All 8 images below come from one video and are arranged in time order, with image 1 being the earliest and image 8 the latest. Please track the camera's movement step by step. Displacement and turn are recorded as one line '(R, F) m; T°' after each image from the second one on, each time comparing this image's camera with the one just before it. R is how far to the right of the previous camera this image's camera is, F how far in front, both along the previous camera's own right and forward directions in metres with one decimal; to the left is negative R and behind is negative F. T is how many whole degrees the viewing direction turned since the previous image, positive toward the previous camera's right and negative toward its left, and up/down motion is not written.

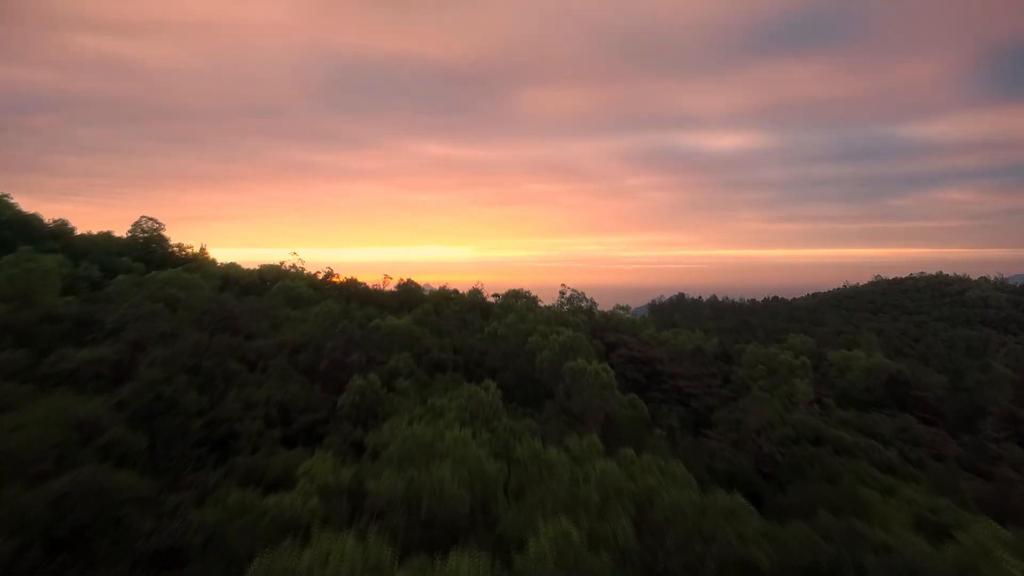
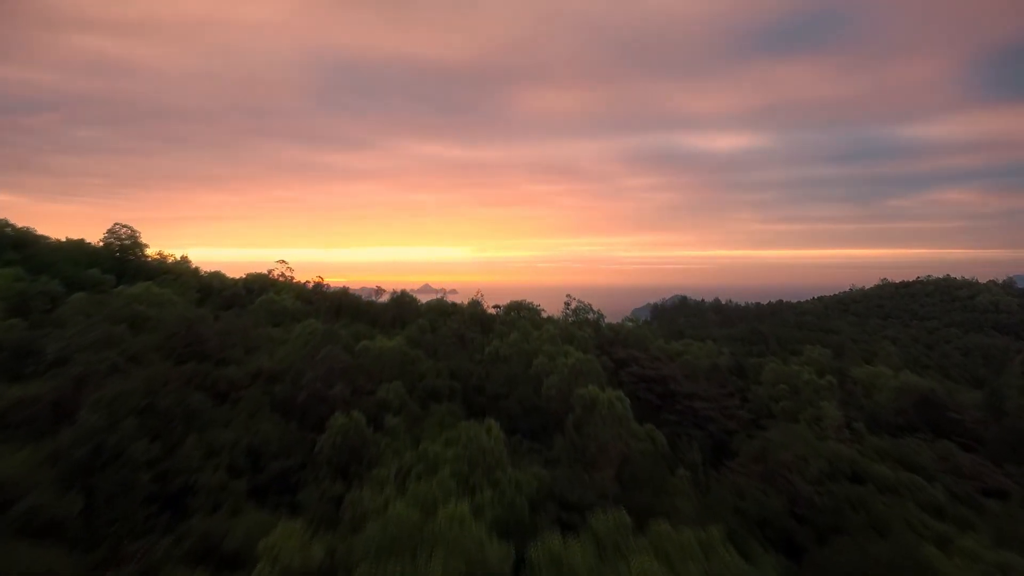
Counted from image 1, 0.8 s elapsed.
(0.0, +0.9) m; 0°
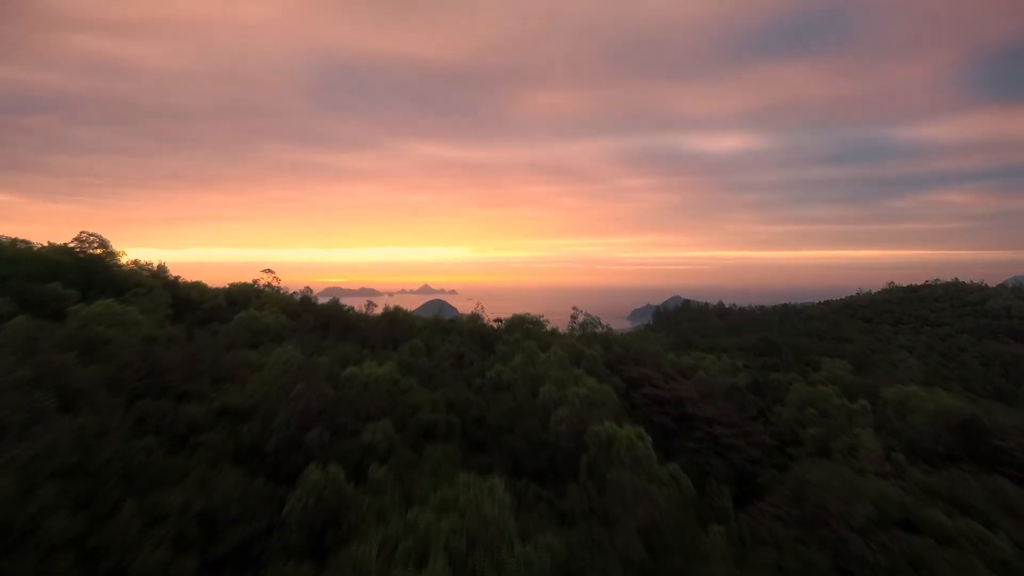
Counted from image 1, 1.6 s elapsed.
(-0.1, +1.0) m; 0°
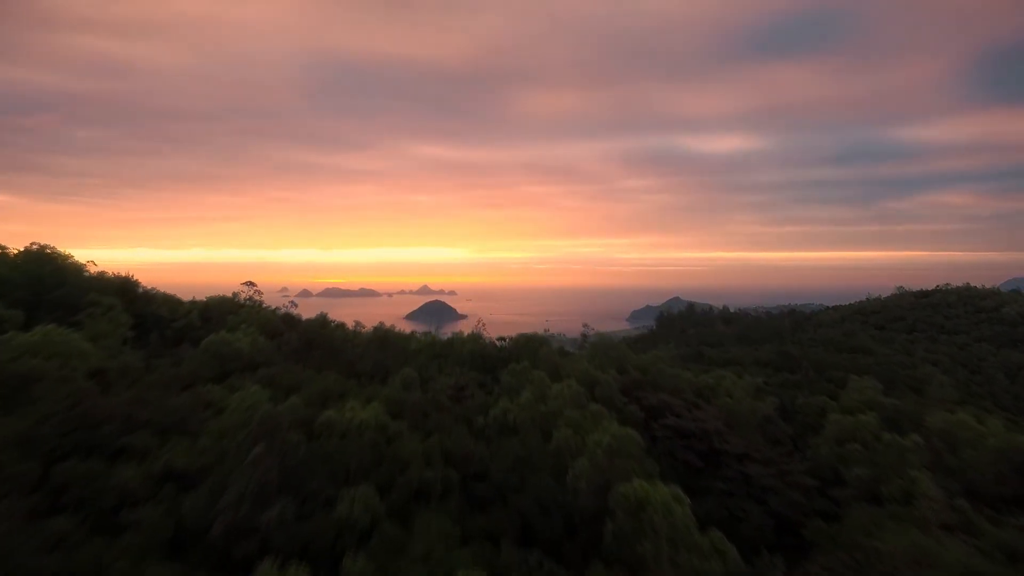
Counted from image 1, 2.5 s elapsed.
(-0.1, +1.2) m; 0°
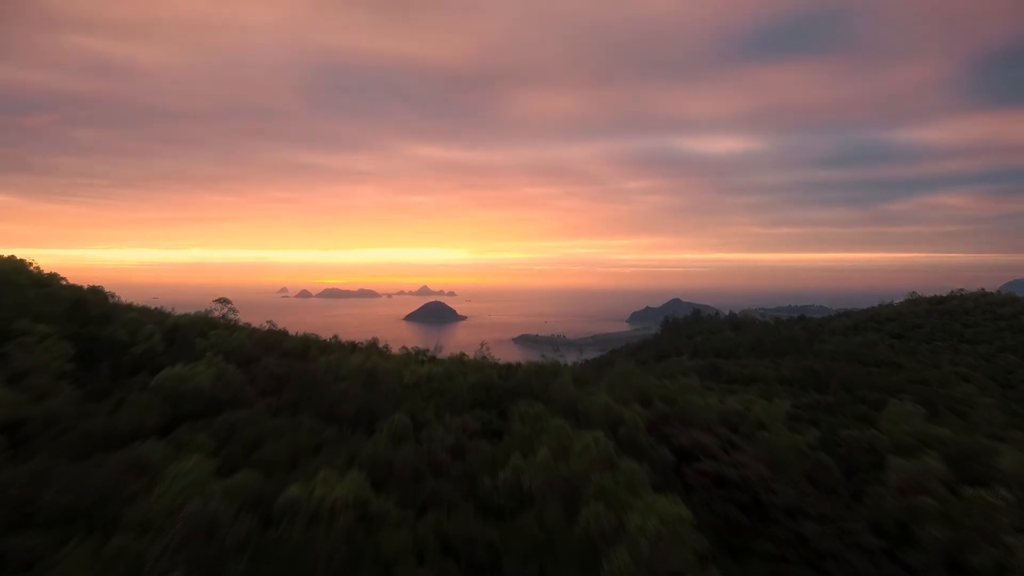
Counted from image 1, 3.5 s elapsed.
(-0.1, +1.4) m; 0°
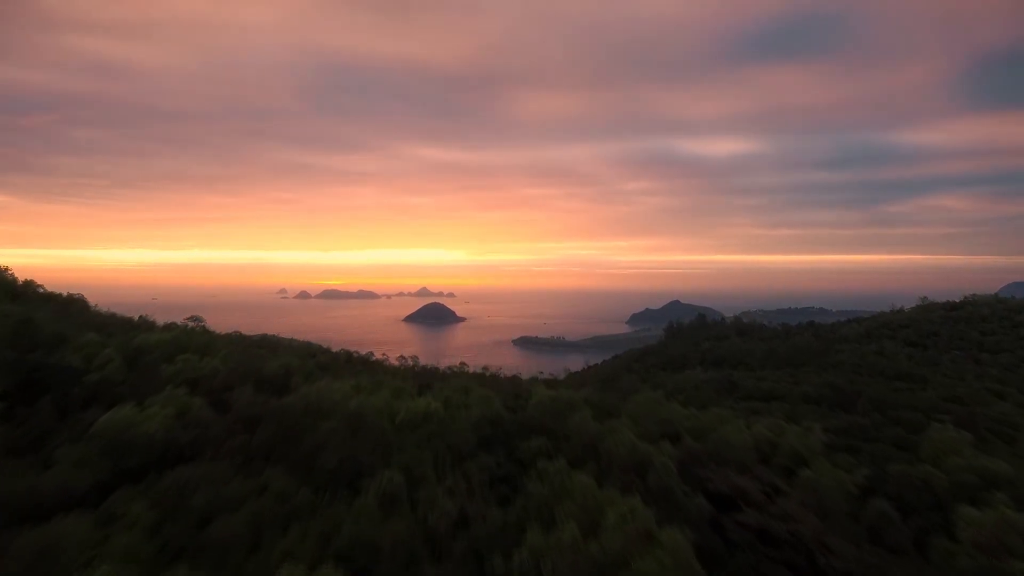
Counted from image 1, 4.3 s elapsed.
(-0.1, +1.2) m; 0°
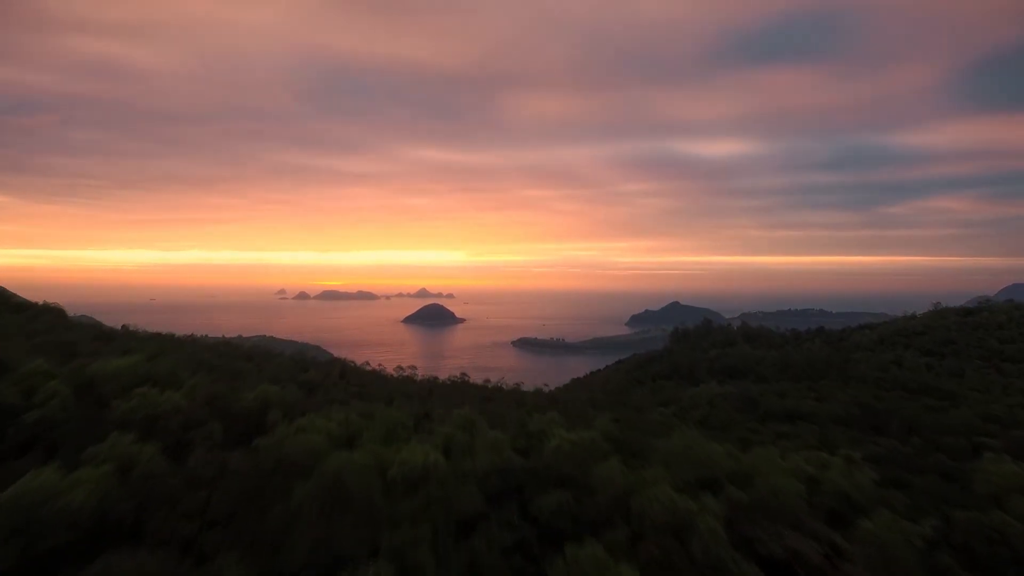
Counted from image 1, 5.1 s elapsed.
(-0.1, +1.3) m; 0°
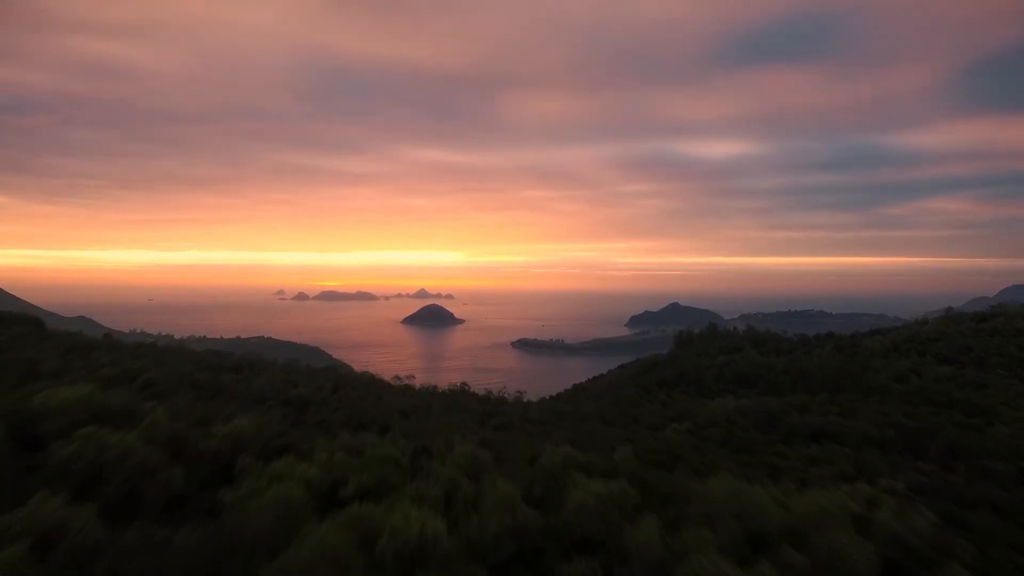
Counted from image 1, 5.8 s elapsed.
(-0.1, +1.2) m; 0°
